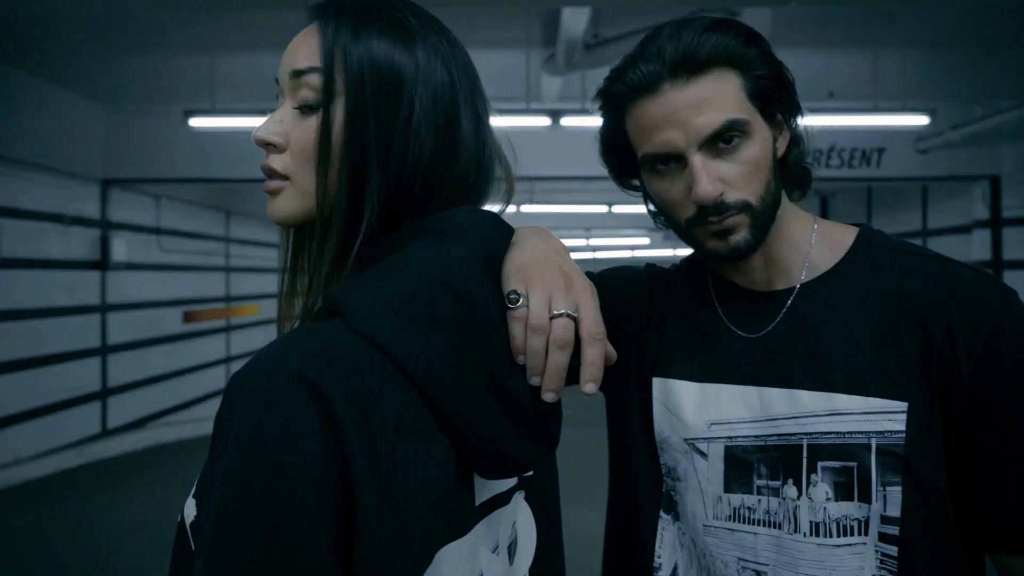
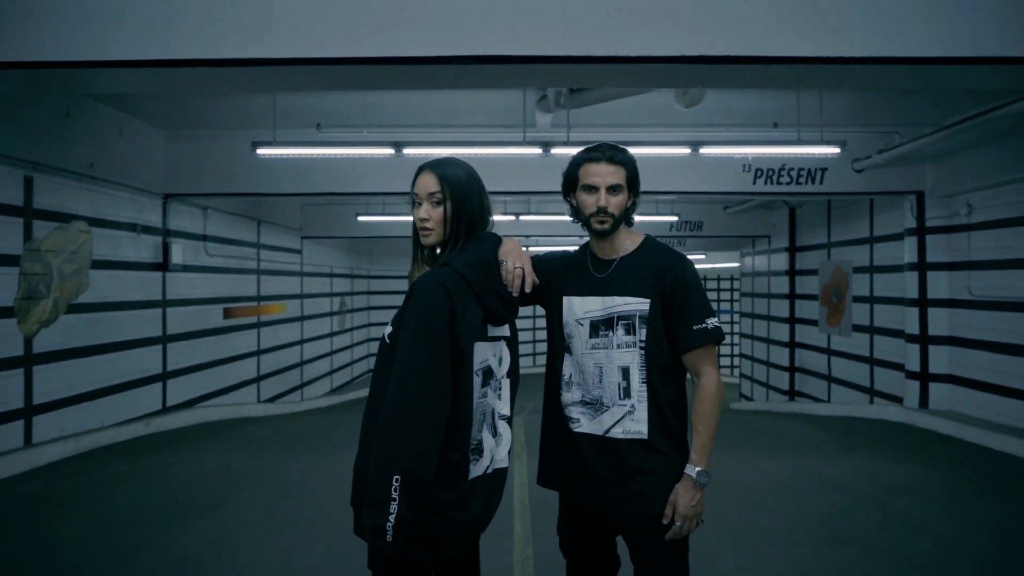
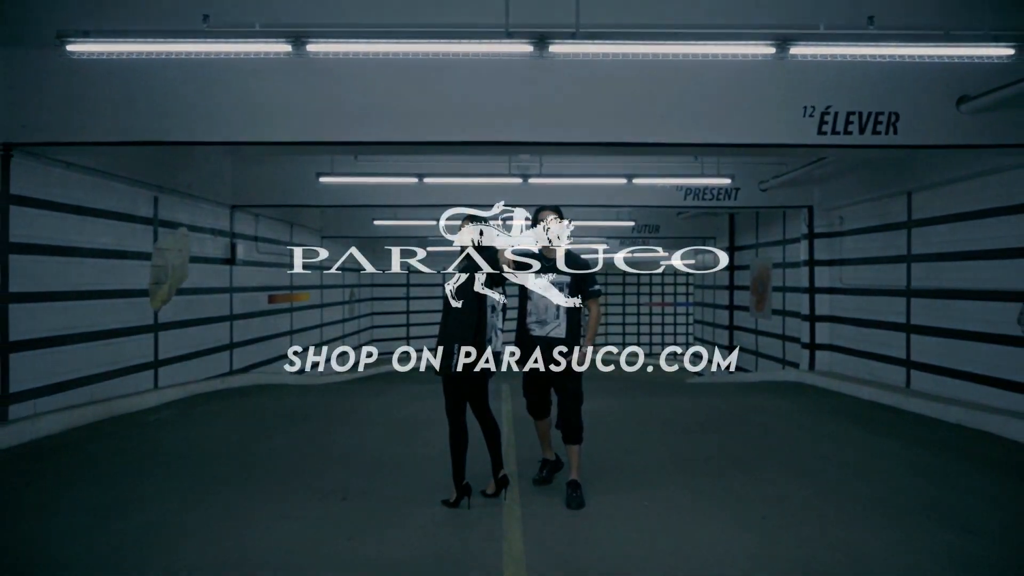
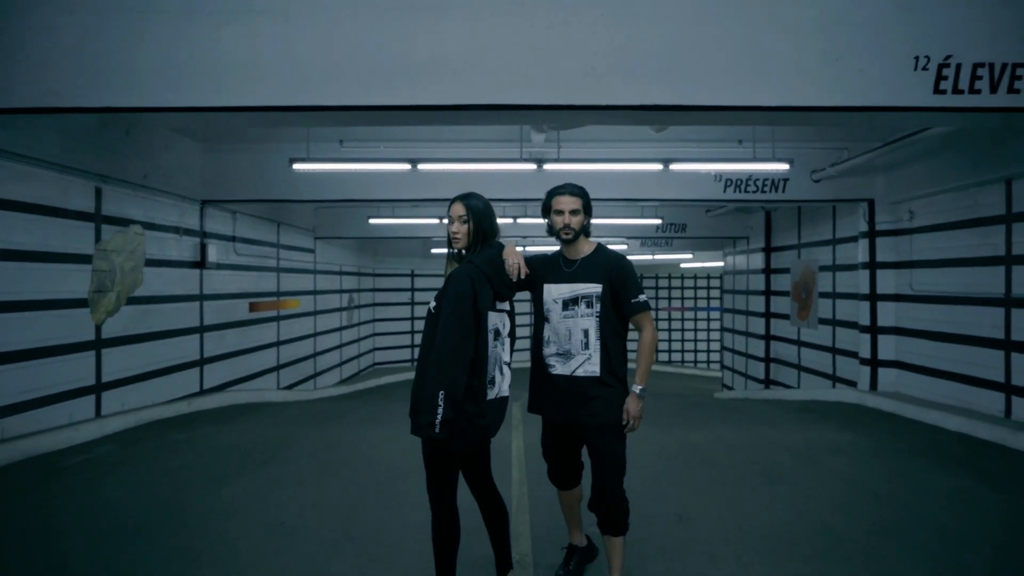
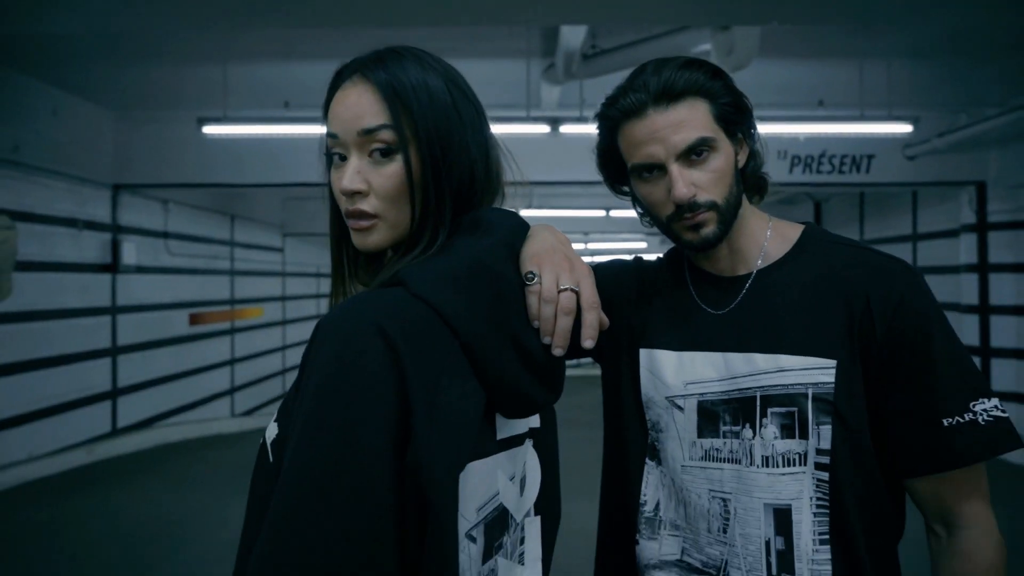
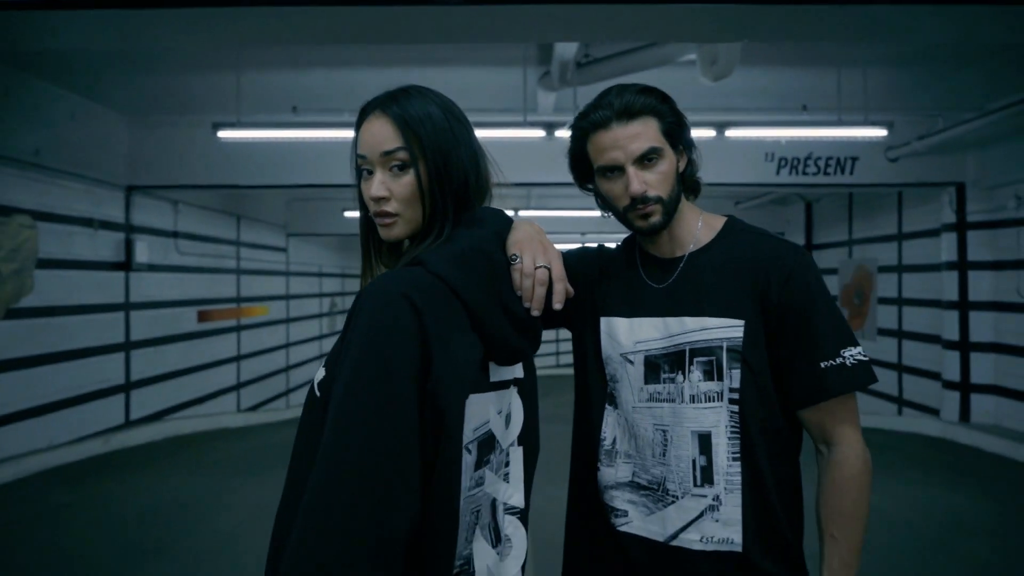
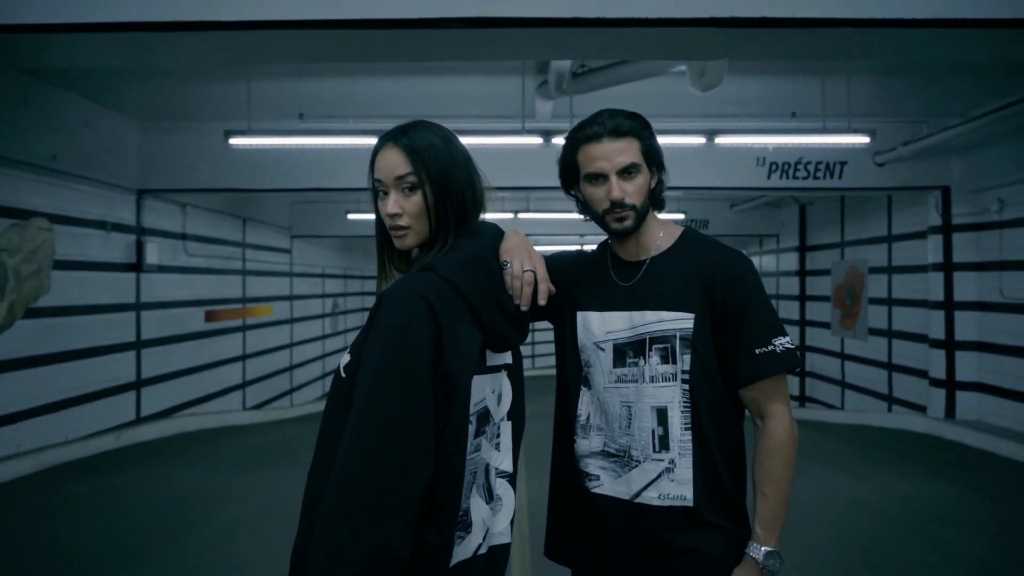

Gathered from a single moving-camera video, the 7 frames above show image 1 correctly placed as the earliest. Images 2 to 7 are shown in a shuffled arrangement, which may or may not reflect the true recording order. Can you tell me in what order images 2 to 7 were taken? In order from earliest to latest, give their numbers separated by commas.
5, 6, 7, 2, 4, 3
